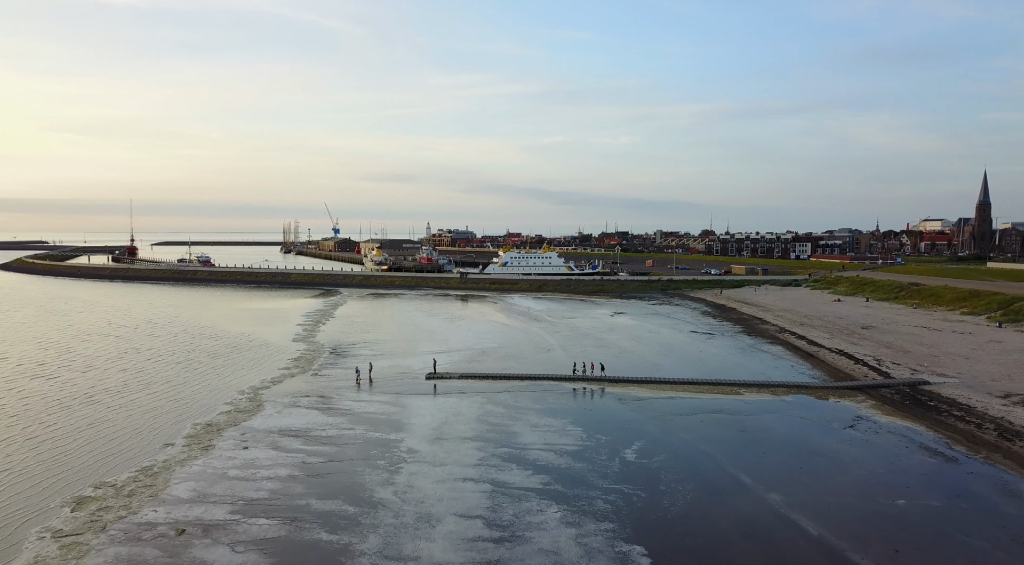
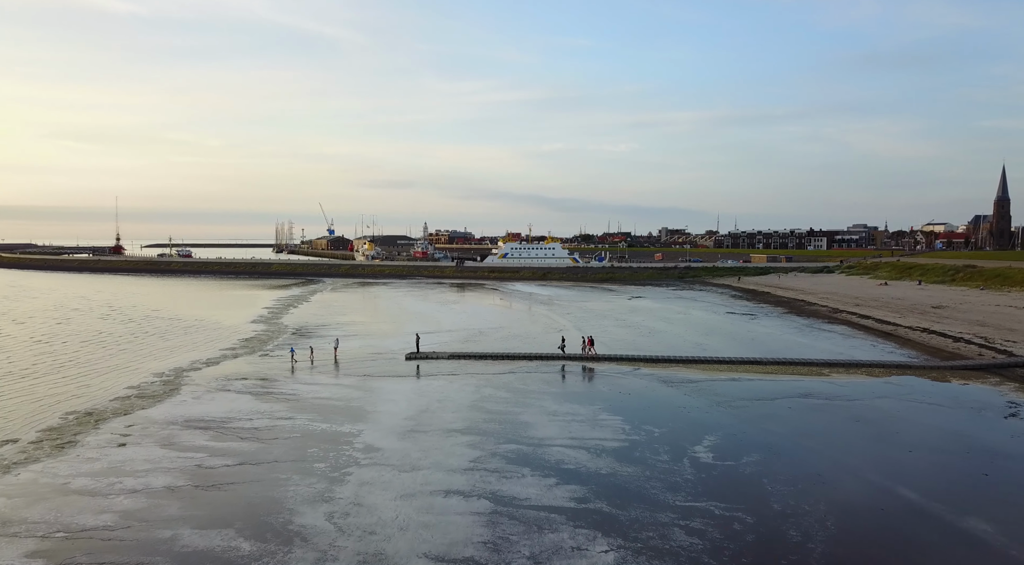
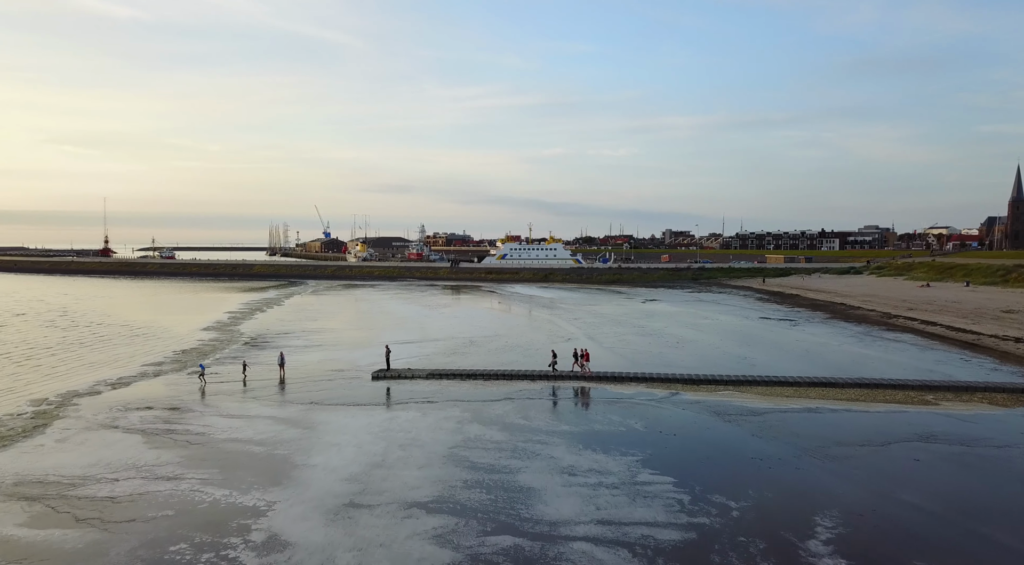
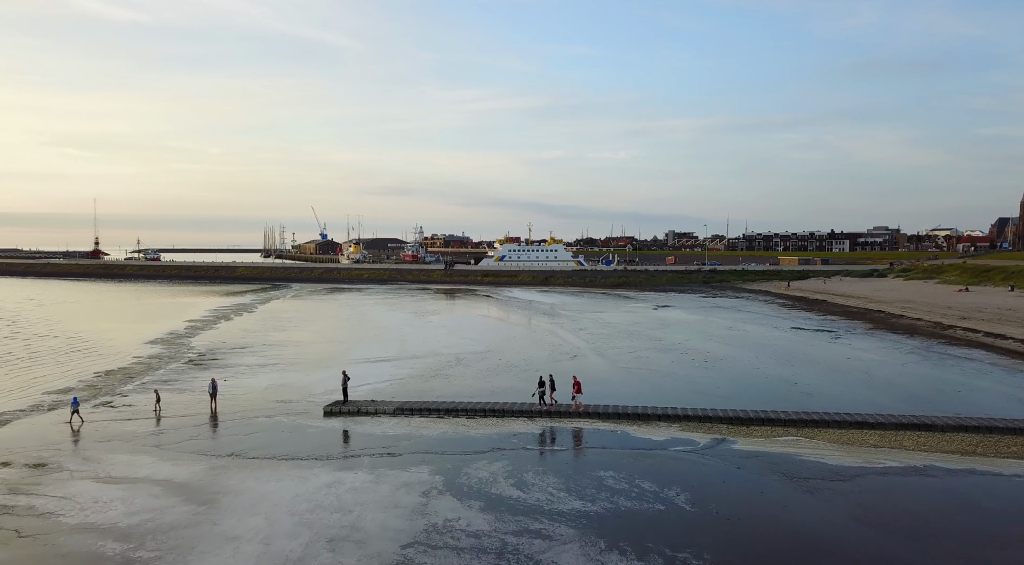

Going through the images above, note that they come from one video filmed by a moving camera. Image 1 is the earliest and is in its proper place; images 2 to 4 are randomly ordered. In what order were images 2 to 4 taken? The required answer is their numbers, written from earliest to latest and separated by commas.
2, 3, 4
